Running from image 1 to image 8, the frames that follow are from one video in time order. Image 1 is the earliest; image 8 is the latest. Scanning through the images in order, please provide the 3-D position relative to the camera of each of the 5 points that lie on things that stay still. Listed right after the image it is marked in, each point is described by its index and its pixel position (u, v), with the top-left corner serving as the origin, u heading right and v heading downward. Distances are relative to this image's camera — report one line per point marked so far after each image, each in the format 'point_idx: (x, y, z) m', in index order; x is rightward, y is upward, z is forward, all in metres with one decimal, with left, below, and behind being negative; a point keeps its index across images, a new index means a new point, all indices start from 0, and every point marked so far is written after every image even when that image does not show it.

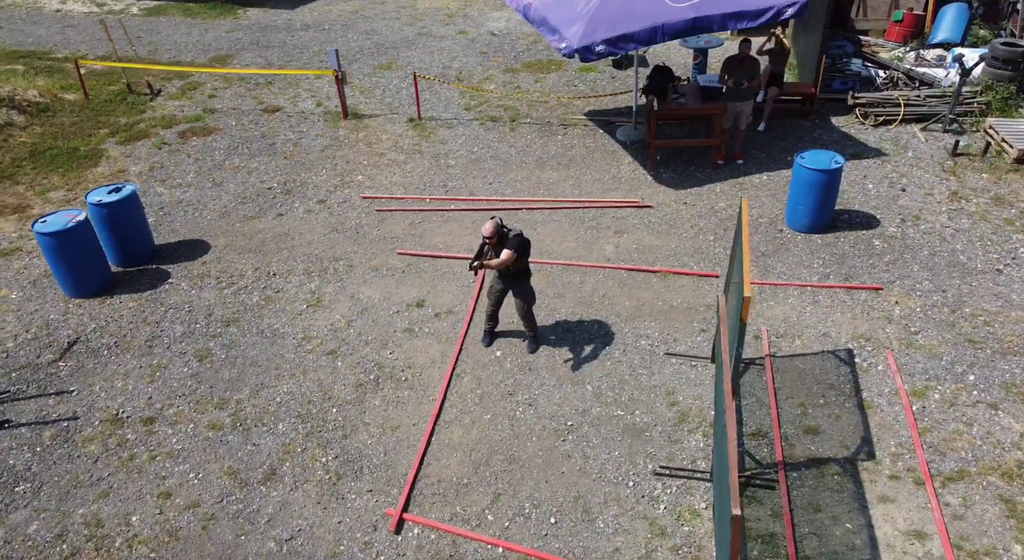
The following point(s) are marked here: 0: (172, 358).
0: (-3.9, -1.0, +7.6) m
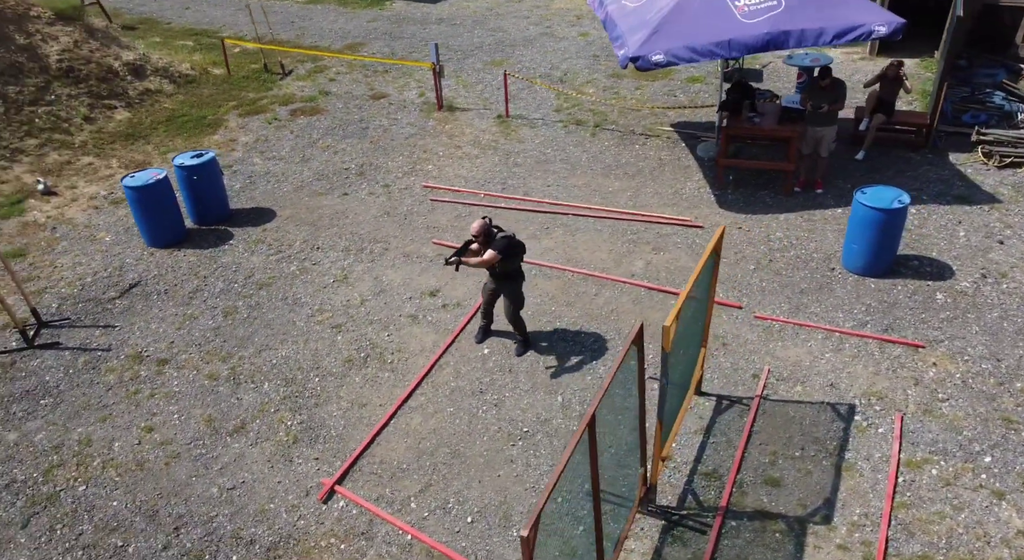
0: (-3.9, -0.4, +8.3) m
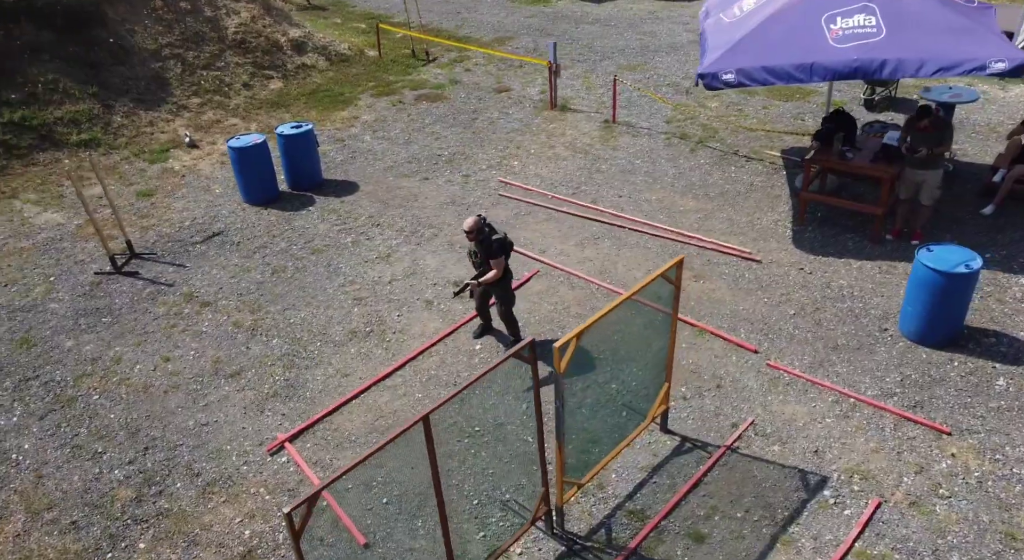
0: (-3.6, +0.1, +9.2) m
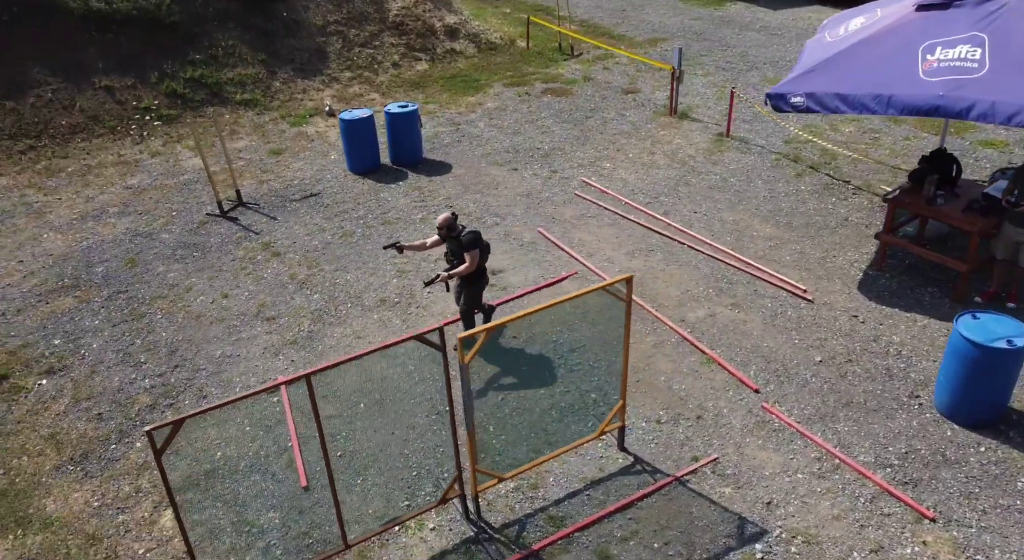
0: (-2.8, +0.7, +10.2) m
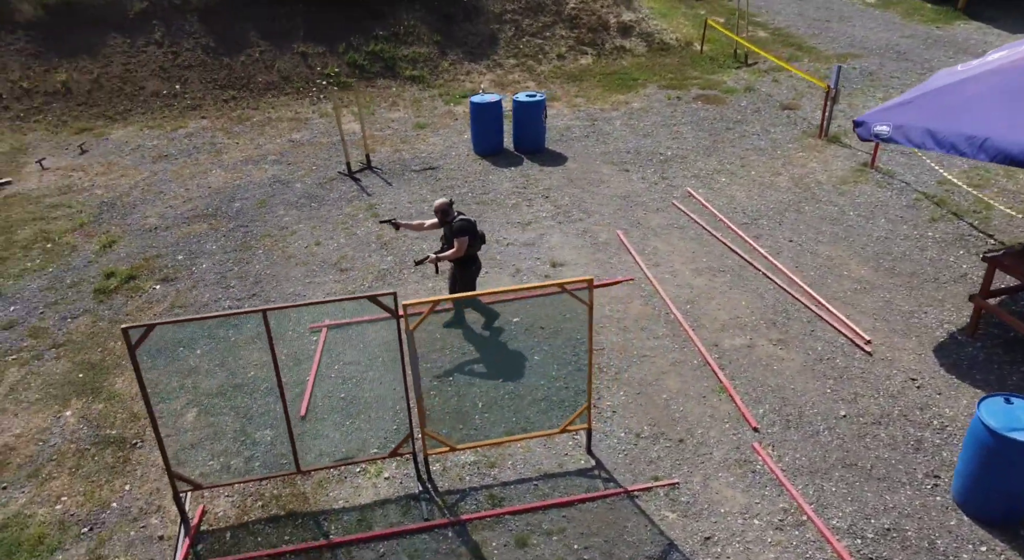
0: (-1.4, +1.3, +10.9) m
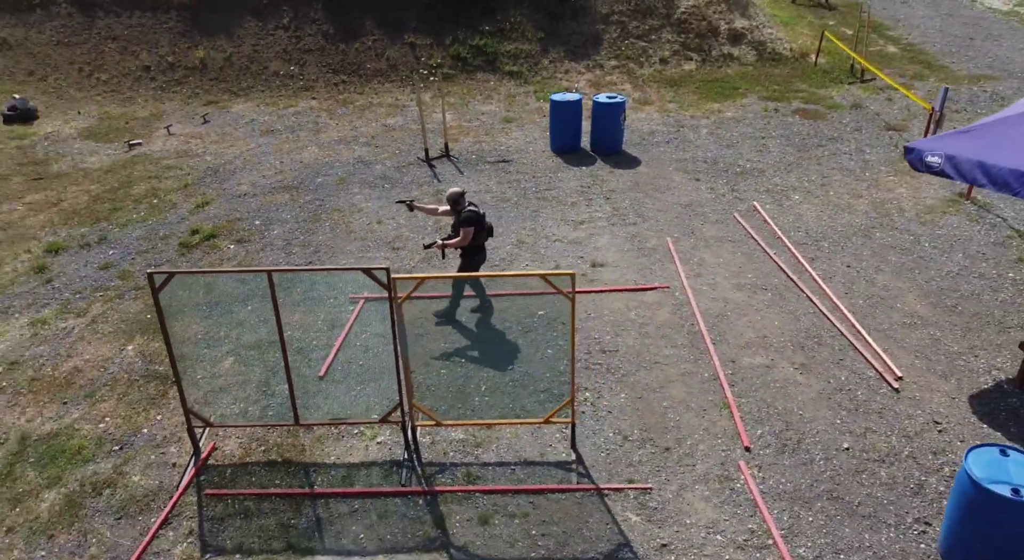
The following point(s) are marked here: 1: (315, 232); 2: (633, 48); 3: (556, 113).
0: (-0.3, +1.5, +11.2) m
1: (-3.0, +0.8, +10.0) m
2: (+3.7, +7.1, +20.0) m
3: (+0.8, +3.3, +12.9) m
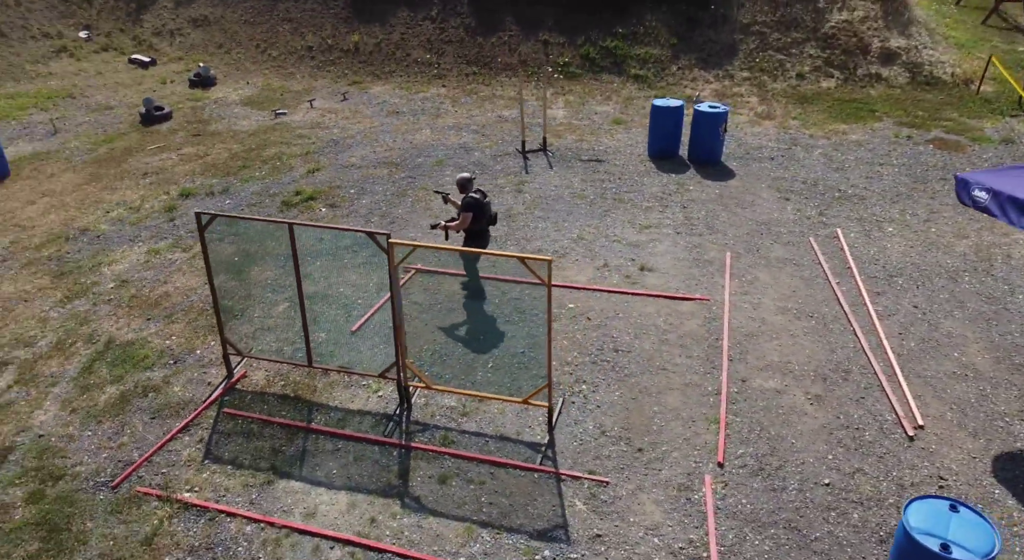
0: (+1.0, +1.6, +11.3) m
1: (-1.9, +1.3, +10.8) m
2: (+7.5, +6.4, +19.1) m
3: (+2.8, +3.2, +12.8) m
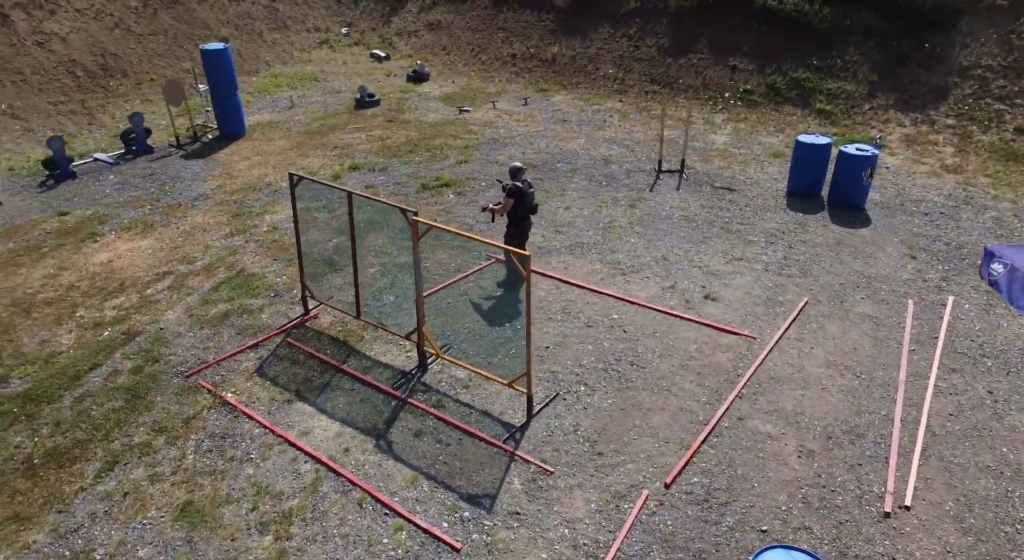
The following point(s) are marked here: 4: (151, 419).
0: (+3.0, +1.1, +11.3) m
1: (0.0, +1.4, +11.6) m
2: (+12.2, +4.4, +16.8) m
3: (+5.3, +2.3, +12.1) m
4: (-3.4, -1.3, +6.2) m
